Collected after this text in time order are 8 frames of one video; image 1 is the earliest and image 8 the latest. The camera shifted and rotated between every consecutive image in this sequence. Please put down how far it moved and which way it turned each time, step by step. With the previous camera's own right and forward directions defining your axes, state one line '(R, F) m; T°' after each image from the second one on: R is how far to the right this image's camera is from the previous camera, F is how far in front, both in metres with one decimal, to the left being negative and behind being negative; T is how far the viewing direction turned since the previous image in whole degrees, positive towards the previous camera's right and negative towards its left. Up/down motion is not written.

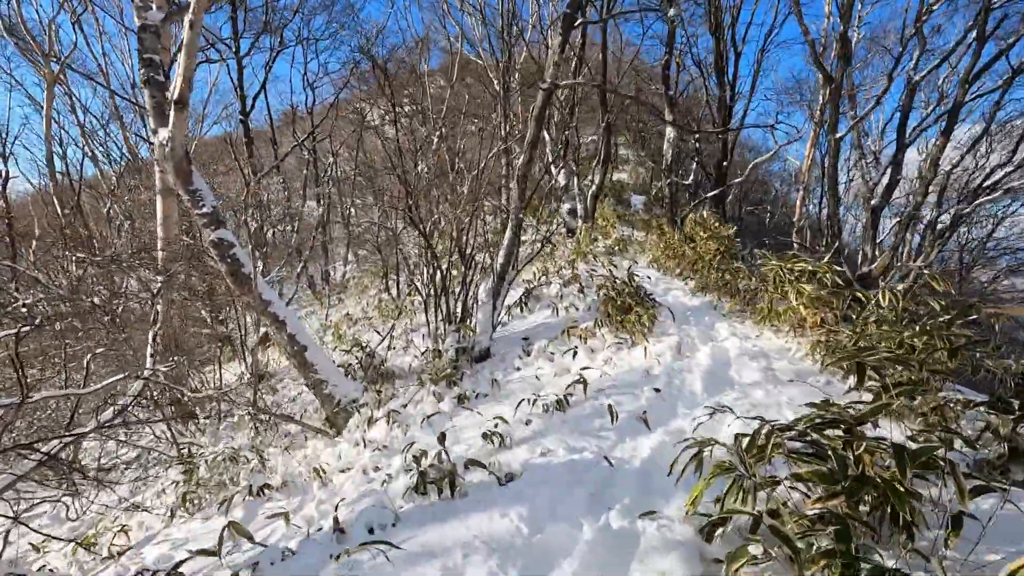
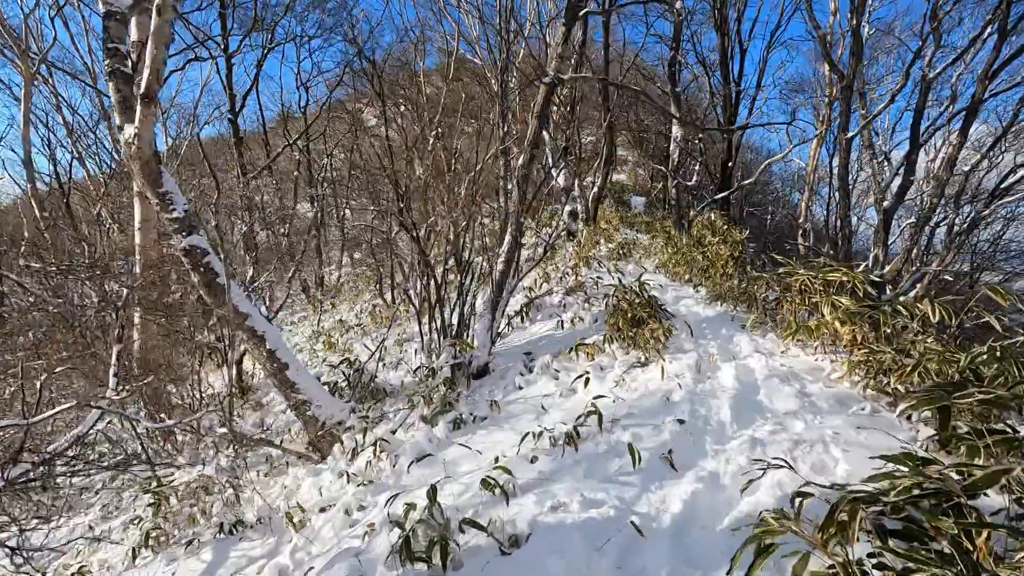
(0.0, +0.3) m; 0°
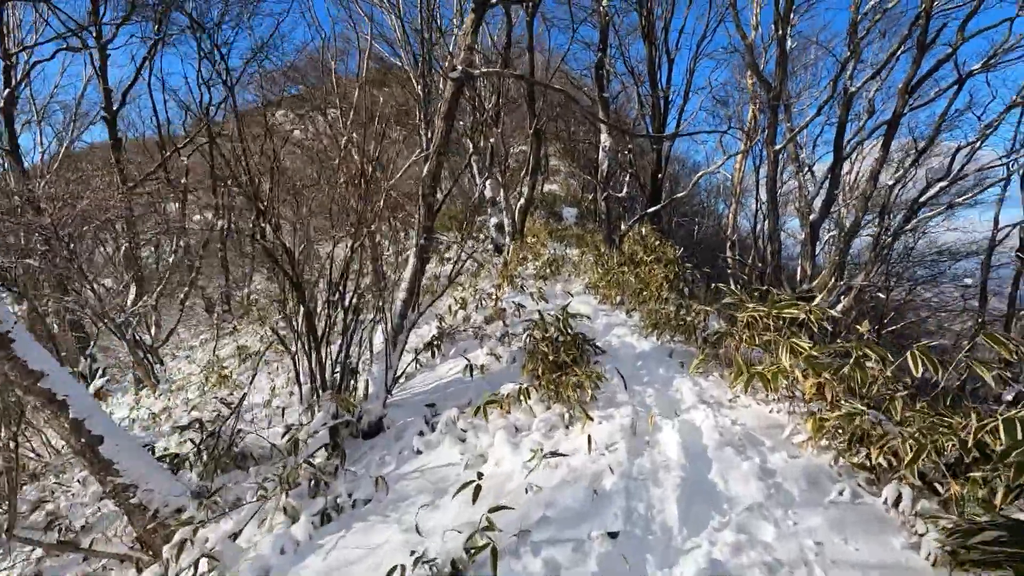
(+0.2, +0.6) m; +7°
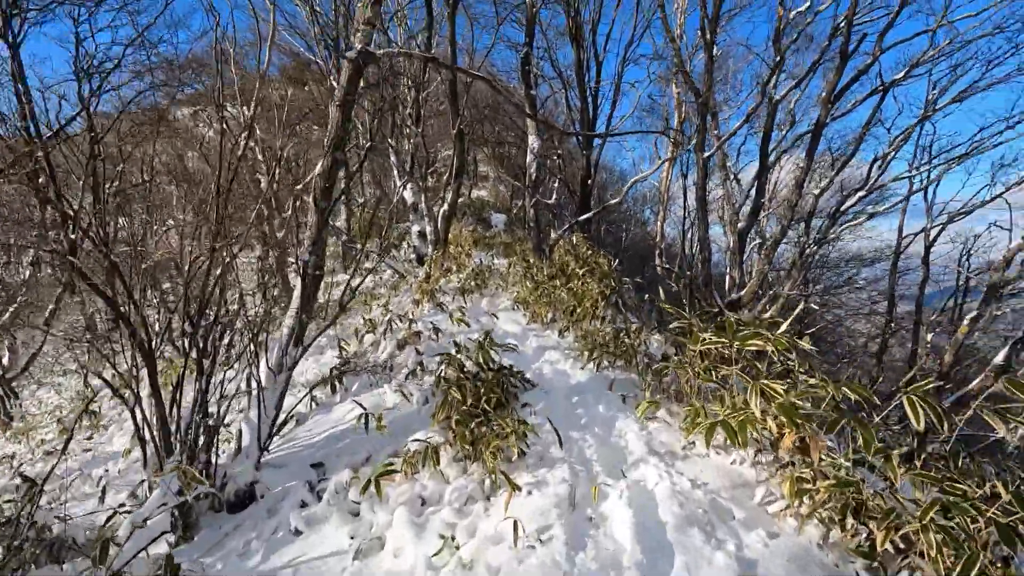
(+0.1, +0.5) m; +7°
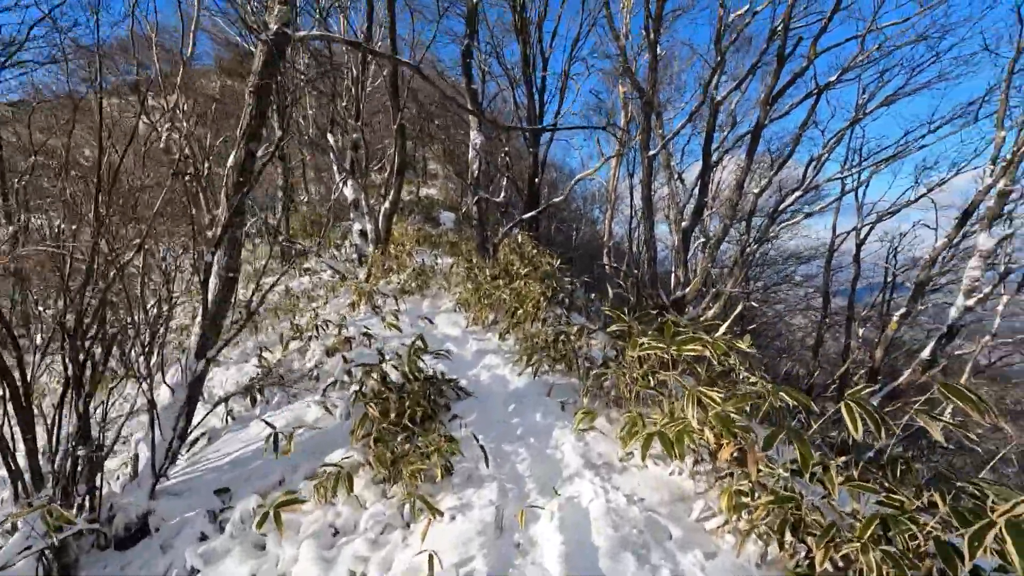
(+0.1, +0.1) m; +5°
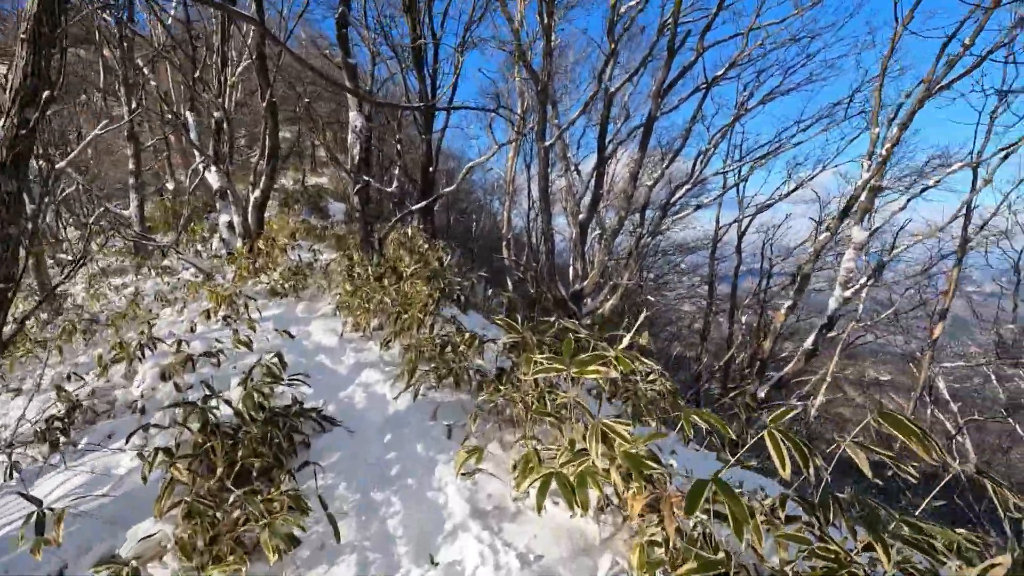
(+0.1, +0.3) m; +10°
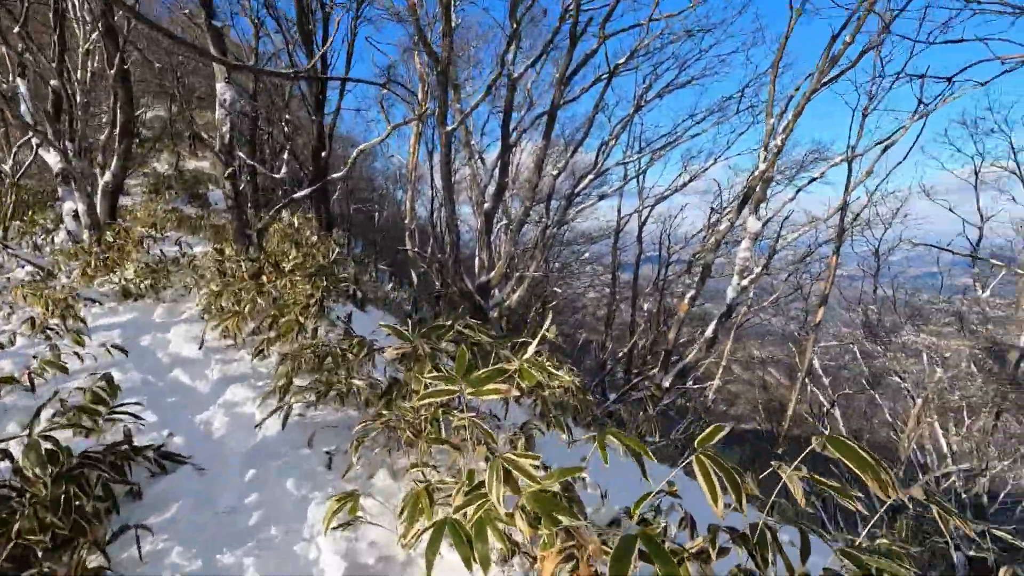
(+0.1, +0.3) m; +10°
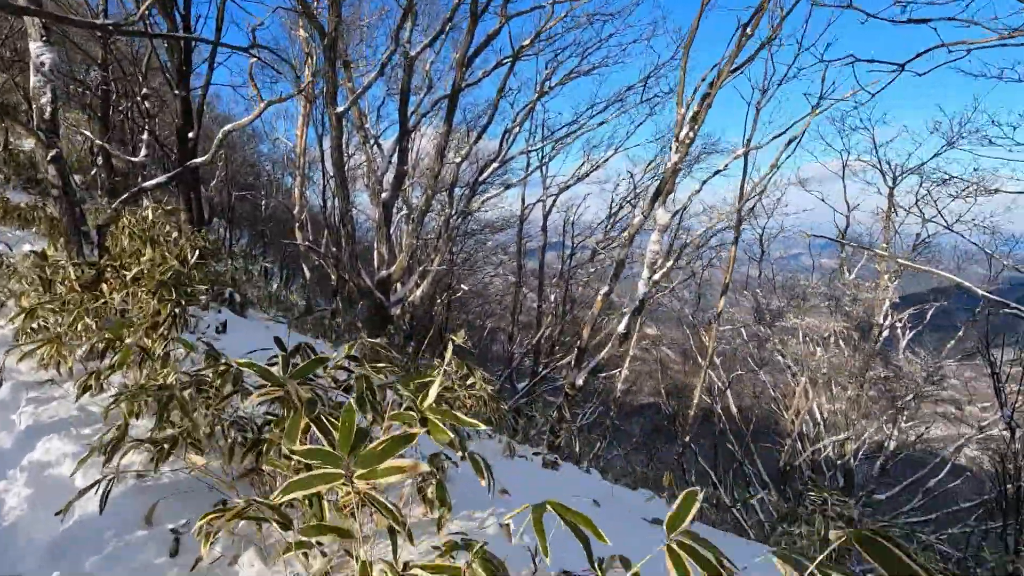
(0.0, +0.3) m; +10°
